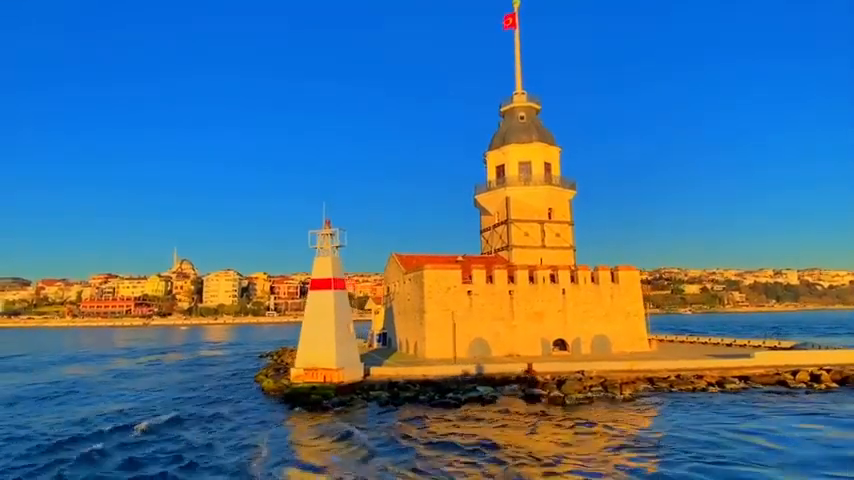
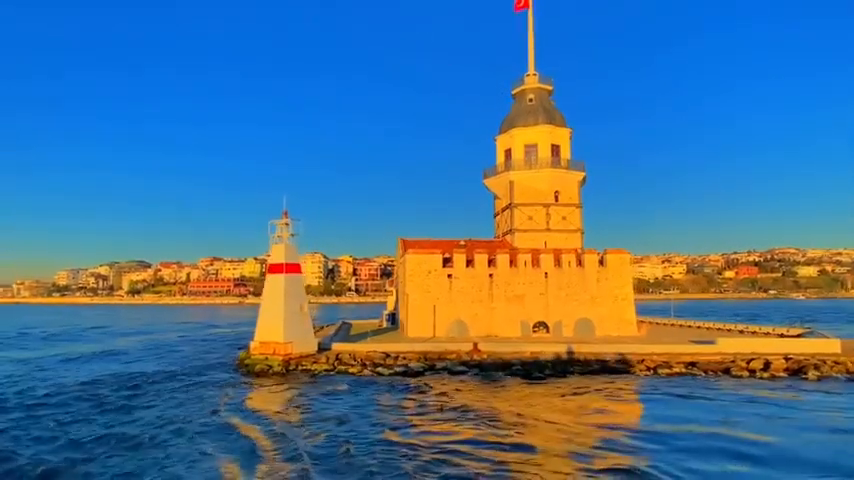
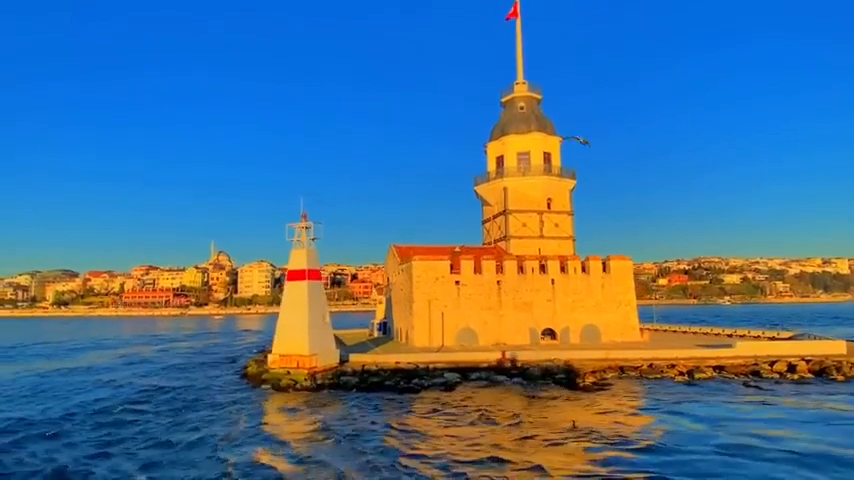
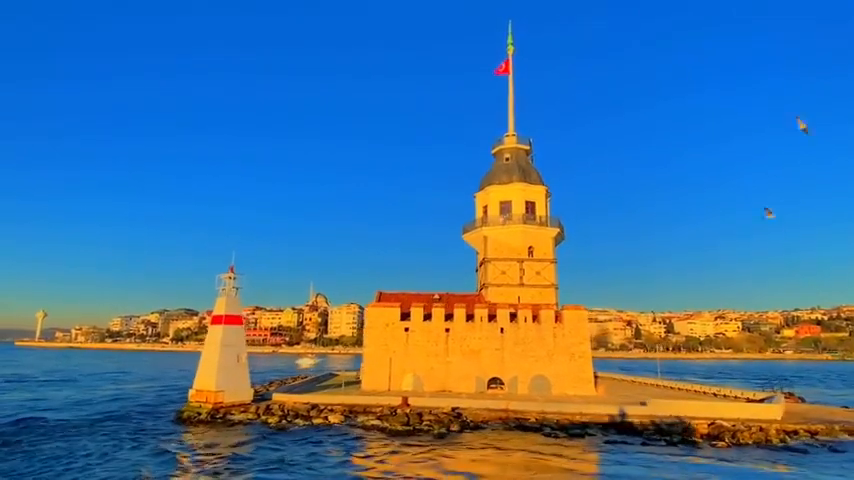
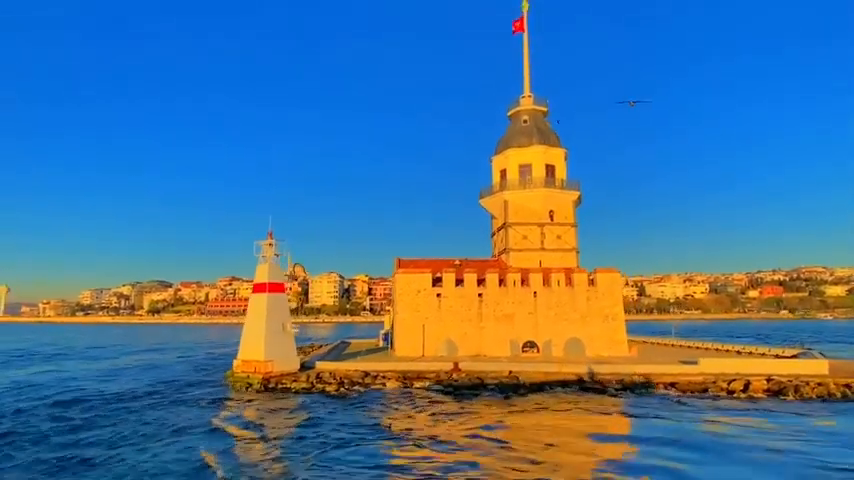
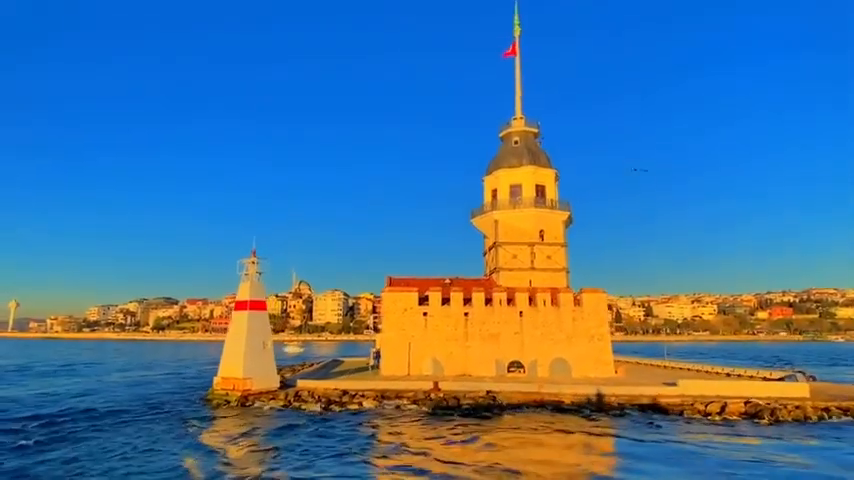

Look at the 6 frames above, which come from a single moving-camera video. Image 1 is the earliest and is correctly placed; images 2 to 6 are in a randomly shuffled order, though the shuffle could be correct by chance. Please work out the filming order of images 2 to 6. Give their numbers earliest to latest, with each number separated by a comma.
3, 2, 5, 6, 4
